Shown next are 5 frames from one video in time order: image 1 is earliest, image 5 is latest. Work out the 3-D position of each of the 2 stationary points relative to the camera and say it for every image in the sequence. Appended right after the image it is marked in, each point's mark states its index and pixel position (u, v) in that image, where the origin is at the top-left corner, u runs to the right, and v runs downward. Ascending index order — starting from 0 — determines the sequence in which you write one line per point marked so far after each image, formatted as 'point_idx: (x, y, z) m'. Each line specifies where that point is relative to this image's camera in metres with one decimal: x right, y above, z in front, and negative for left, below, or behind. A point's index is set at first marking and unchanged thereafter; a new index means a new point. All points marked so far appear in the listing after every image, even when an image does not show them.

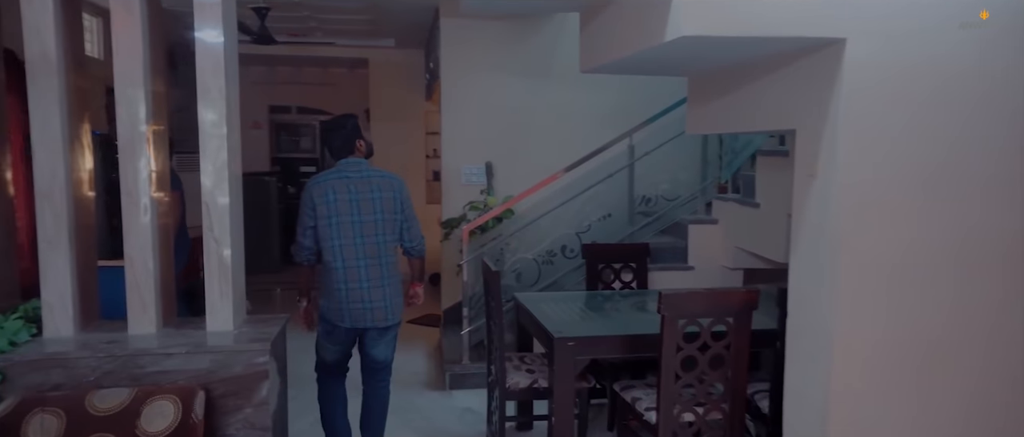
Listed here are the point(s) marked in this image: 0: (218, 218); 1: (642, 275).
0: (-0.8, 0.0, +1.6) m
1: (+0.7, -0.3, +3.4) m
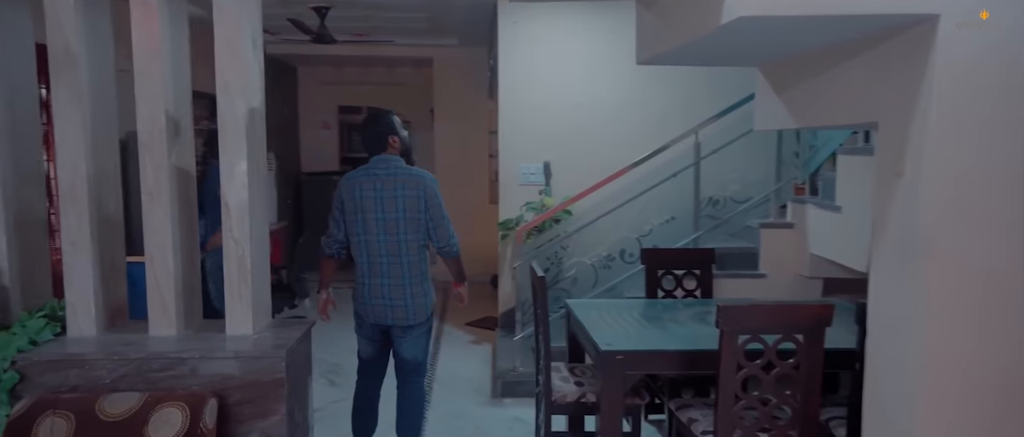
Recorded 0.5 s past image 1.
0: (-0.7, 0.0, +1.6) m
1: (+1.0, -0.3, +3.2) m
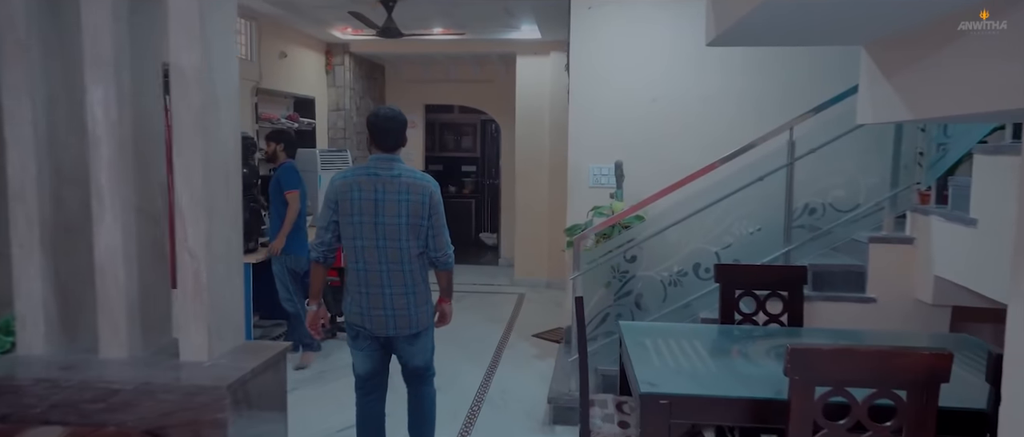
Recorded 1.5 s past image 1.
0: (-0.7, 0.0, +1.4) m
1: (+1.2, -0.4, +2.7) m
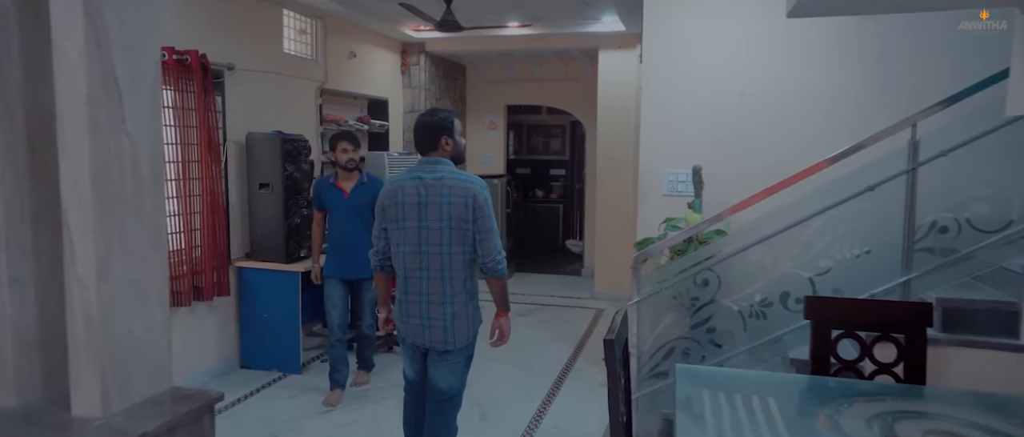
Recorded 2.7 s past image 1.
0: (-0.8, -0.1, +1.1) m
1: (+1.4, -0.5, +2.0) m
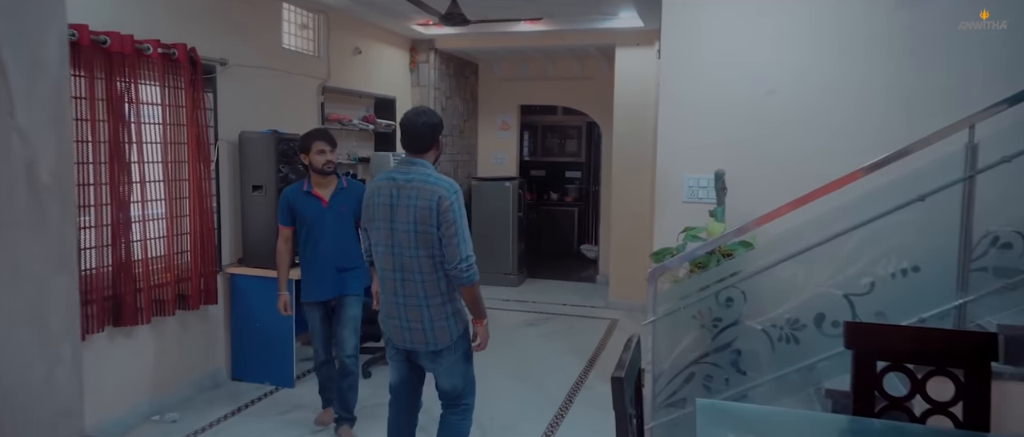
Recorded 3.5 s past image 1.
0: (-0.8, -0.1, +0.9) m
1: (+1.3, -0.5, +1.8) m
